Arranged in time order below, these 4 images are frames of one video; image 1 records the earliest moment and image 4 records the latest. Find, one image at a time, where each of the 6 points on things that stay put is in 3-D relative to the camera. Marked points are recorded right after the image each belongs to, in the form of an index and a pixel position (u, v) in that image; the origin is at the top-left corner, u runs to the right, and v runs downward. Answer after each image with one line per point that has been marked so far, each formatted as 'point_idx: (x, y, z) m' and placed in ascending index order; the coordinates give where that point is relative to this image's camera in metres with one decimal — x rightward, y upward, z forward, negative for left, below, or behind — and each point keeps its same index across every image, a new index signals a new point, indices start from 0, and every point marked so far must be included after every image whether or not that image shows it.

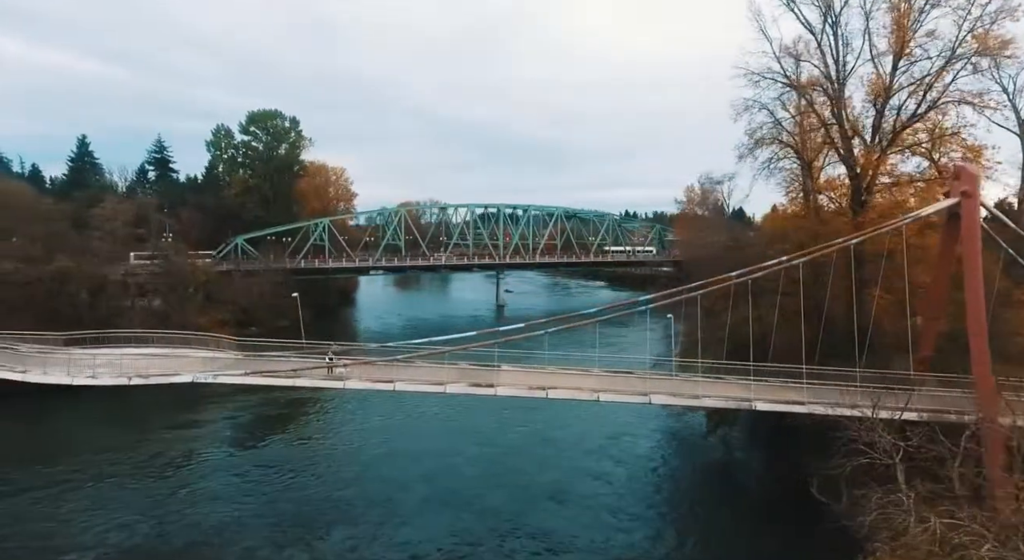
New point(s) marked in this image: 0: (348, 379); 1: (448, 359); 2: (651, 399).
0: (-3.8, -2.3, +14.1) m
1: (-1.5, -2.0, +14.7) m
2: (+3.2, -2.7, +13.5) m
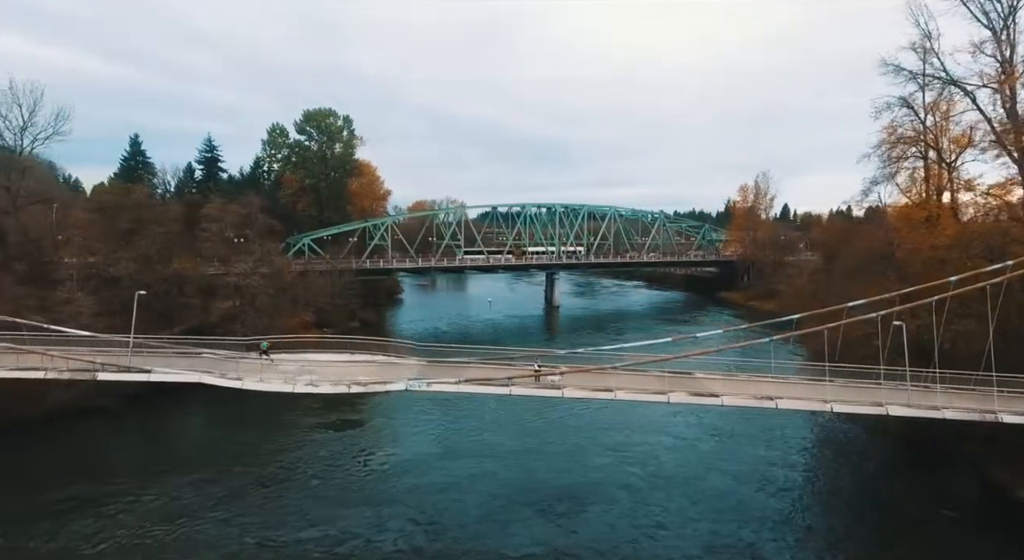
0: (+1.2, -2.5, +13.6) m
1: (+3.5, -2.1, +14.2) m
2: (+8.2, -2.8, +13.0) m
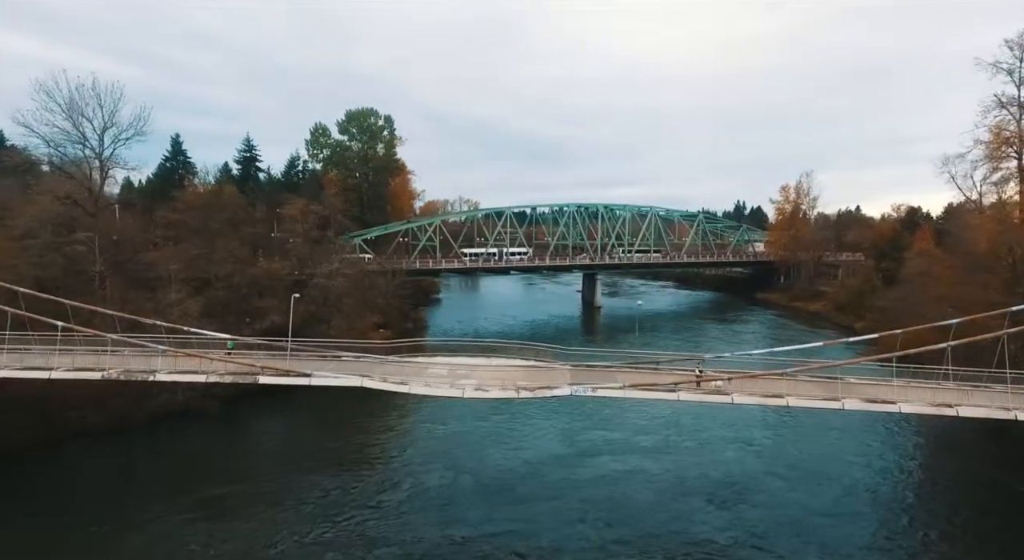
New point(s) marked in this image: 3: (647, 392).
0: (+5.0, -2.5, +13.4) m
1: (+7.3, -2.2, +14.0) m
2: (+11.9, -2.9, +12.6) m
3: (+3.1, -2.5, +13.5) m
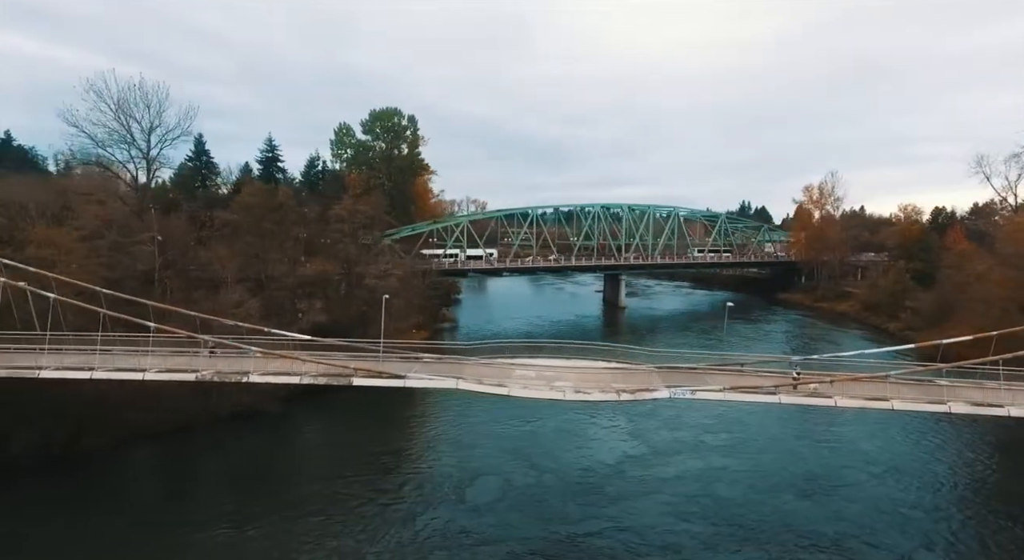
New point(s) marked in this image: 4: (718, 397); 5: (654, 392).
0: (+7.1, -2.6, +13.2) m
1: (+9.4, -2.3, +13.8) m
2: (+14.0, -3.0, +12.4) m
3: (+5.2, -2.6, +13.4) m
4: (+4.5, -2.6, +13.4) m
5: (+3.1, -2.5, +13.2) m
